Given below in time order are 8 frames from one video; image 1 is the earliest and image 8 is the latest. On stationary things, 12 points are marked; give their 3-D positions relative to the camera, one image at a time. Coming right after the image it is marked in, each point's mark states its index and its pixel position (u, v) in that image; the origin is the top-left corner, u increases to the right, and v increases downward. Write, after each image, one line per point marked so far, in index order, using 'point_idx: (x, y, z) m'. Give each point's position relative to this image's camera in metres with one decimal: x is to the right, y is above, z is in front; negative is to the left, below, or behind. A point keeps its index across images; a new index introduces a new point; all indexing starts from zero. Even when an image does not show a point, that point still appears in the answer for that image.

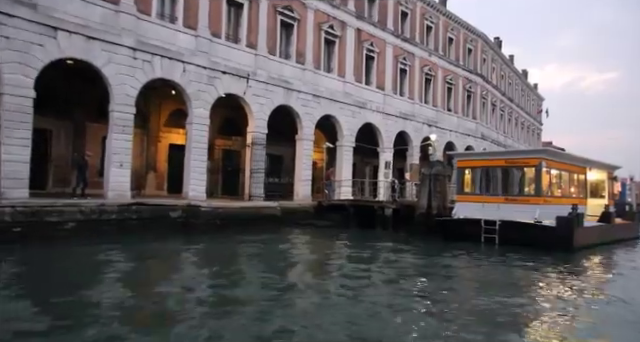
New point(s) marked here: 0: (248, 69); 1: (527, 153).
0: (-2.9, +4.1, +18.8) m
1: (+6.6, +0.6, +14.9) m
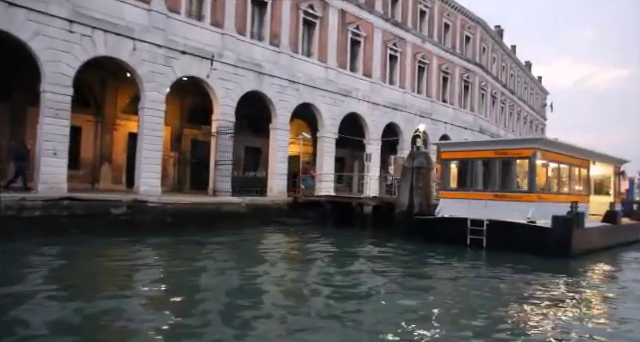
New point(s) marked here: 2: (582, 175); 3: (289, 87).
0: (-3.9, +4.4, +16.9) m
1: (+5.5, +0.8, +13.0) m
2: (+8.8, -0.2, +15.7) m
3: (-1.4, +3.6, +20.0) m
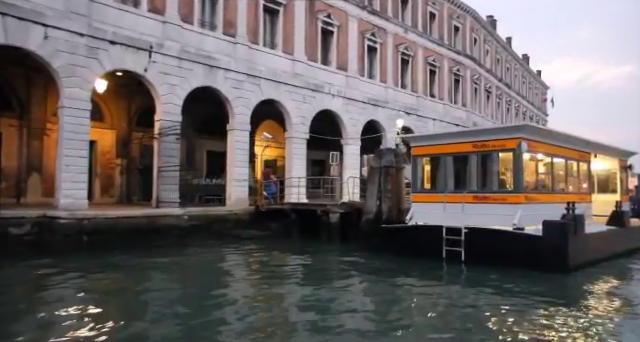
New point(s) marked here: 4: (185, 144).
0: (-5.3, +4.1, +14.7) m
1: (+4.1, +0.9, +10.7) m
2: (+7.4, 0.0, +13.3) m
3: (-2.8, +3.4, +17.8) m
4: (-5.7, +1.1, +19.4) m
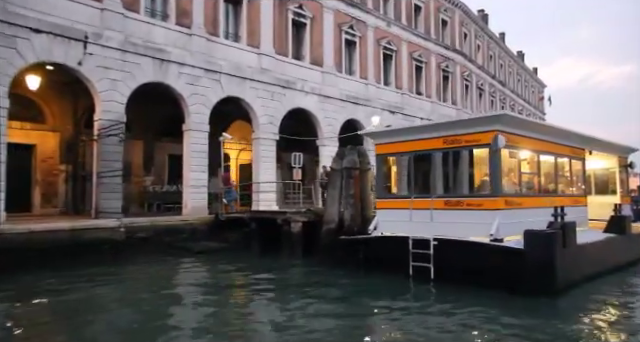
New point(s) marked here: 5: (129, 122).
0: (-6.5, +4.0, +13.1) m
1: (+2.9, +0.9, +8.9) m
2: (+6.3, 0.0, +11.6) m
3: (-3.9, +3.2, +16.1) m
4: (-6.9, +0.9, +17.7) m
5: (-7.1, +2.0, +17.5) m
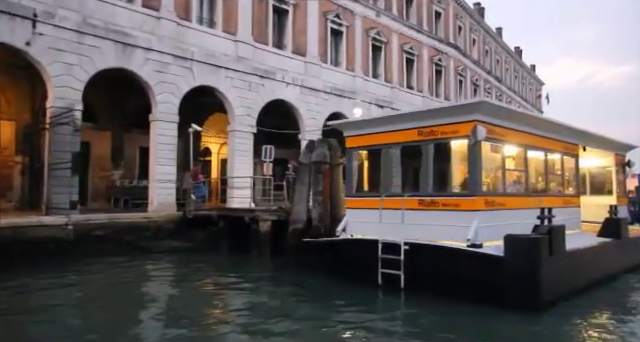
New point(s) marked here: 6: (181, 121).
0: (-7.2, +4.2, +12.0) m
1: (+2.2, +1.0, +7.9) m
2: (+5.5, +0.1, +10.6) m
3: (-4.7, +3.4, +15.0) m
4: (-7.6, +1.1, +16.6) m
5: (-7.9, +2.2, +16.4) m
6: (-5.5, +2.0, +18.5) m
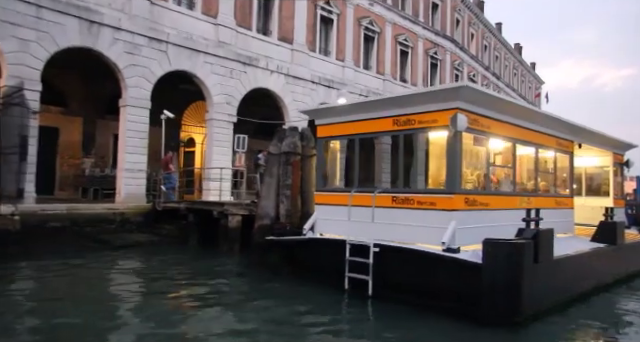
0: (-7.7, +4.5, +11.0) m
1: (+1.6, +1.1, +7.0) m
2: (+4.9, +0.1, +9.7) m
3: (-5.2, +3.8, +14.1) m
4: (-8.2, +1.6, +15.7) m
5: (-8.4, +2.6, +15.5) m
6: (-6.1, +2.4, +17.6) m
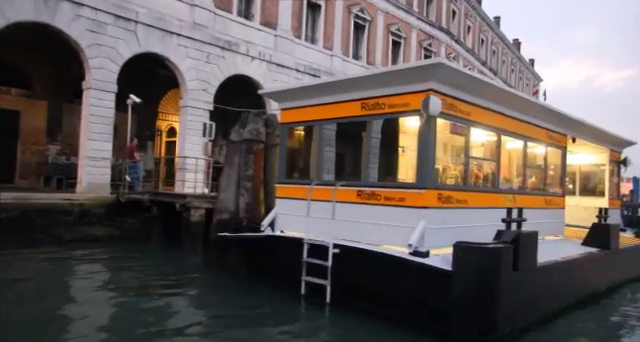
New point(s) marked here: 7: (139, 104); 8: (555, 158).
0: (-8.2, +4.9, +10.1) m
1: (+1.1, +1.2, +6.1) m
2: (+4.3, +0.2, +8.8) m
3: (-5.8, +4.1, +13.1) m
4: (-8.8, +2.0, +14.8) m
5: (-9.0, +3.0, +14.5) m
6: (-6.7, +2.8, +16.6) m
7: (-6.4, +2.4, +16.9) m
8: (+4.5, +0.3, +9.0) m
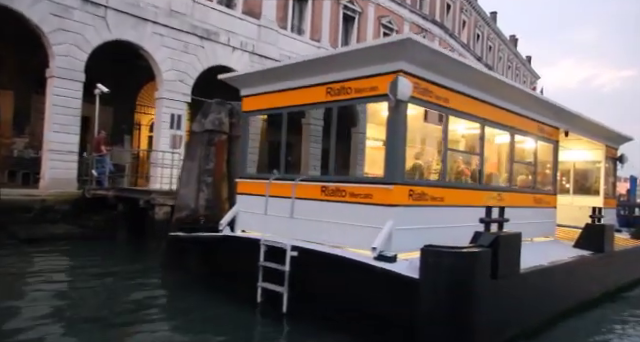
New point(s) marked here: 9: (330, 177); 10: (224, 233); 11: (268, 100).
0: (-8.7, +5.0, +9.3) m
1: (+0.5, +1.3, +5.3) m
2: (+3.8, +0.3, +8.1) m
3: (-6.3, +4.2, +12.3) m
4: (-9.3, +2.1, +14.0) m
5: (-9.5, +3.2, +13.7) m
6: (-7.3, +2.9, +15.9) m
7: (-7.0, +2.6, +16.2) m
8: (+4.0, +0.4, +8.3) m
9: (+0.1, -0.1, +5.8) m
10: (-1.4, -0.9, +6.7) m
11: (-0.8, +1.0, +6.7) m
